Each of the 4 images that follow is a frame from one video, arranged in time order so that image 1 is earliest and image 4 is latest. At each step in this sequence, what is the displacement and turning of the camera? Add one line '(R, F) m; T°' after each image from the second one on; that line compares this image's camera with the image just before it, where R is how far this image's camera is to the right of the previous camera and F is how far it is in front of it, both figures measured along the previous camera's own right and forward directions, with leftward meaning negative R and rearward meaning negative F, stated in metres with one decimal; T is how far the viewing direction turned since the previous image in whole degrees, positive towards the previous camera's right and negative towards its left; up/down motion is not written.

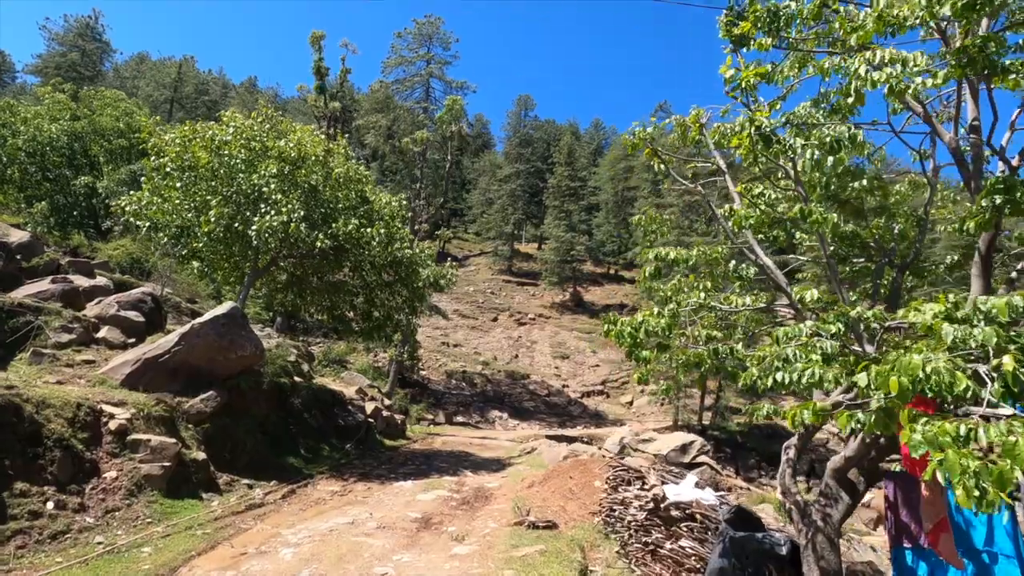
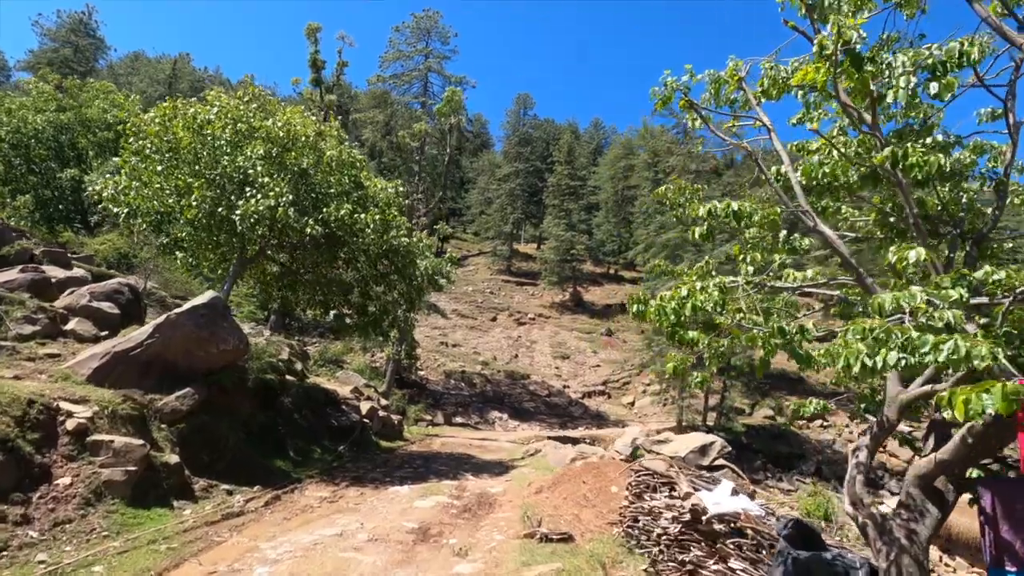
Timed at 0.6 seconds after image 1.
(-0.1, +0.7) m; 0°
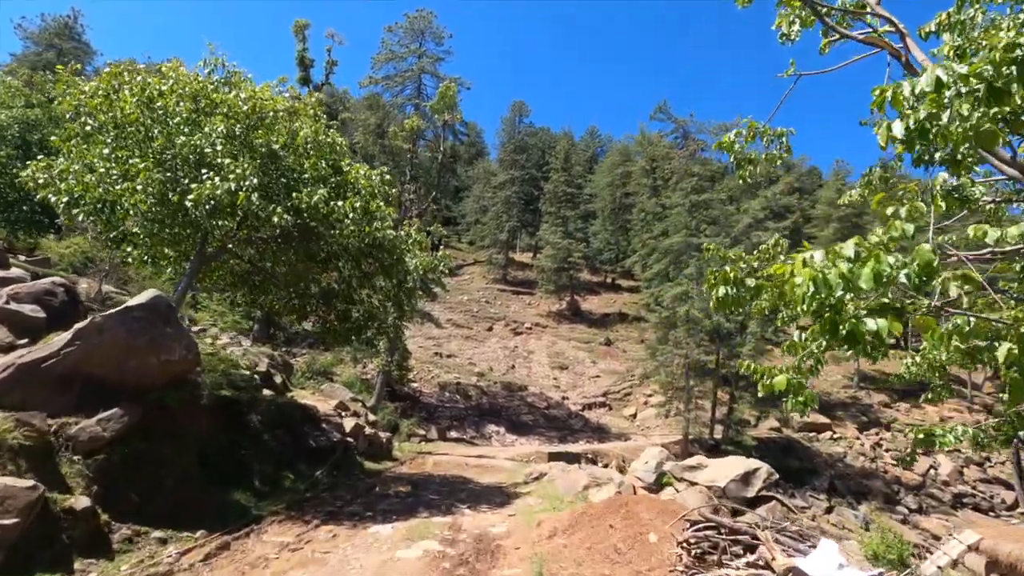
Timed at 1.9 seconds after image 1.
(-0.1, +1.5) m; 0°
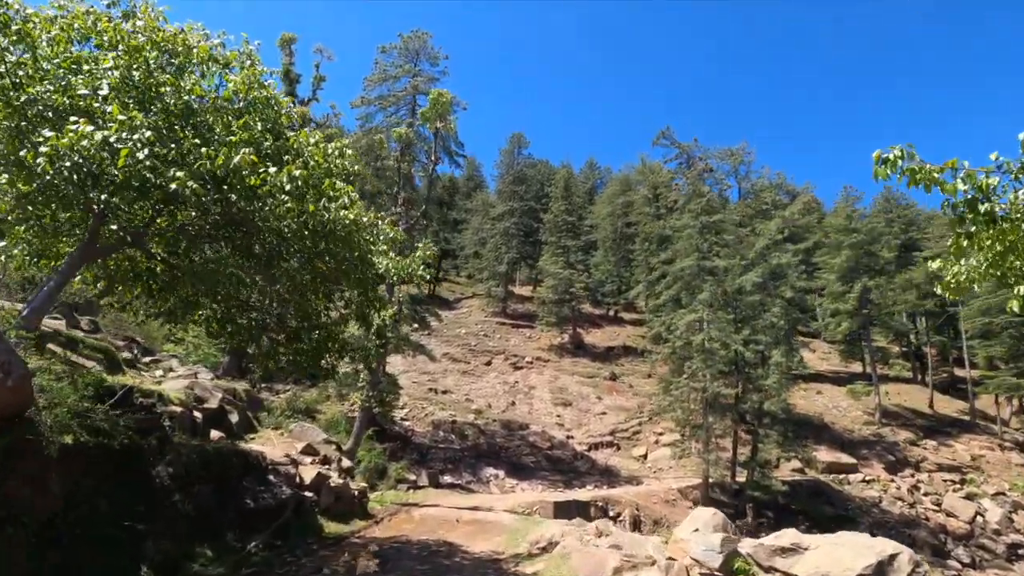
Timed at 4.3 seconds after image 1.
(0.0, +2.6) m; 0°
